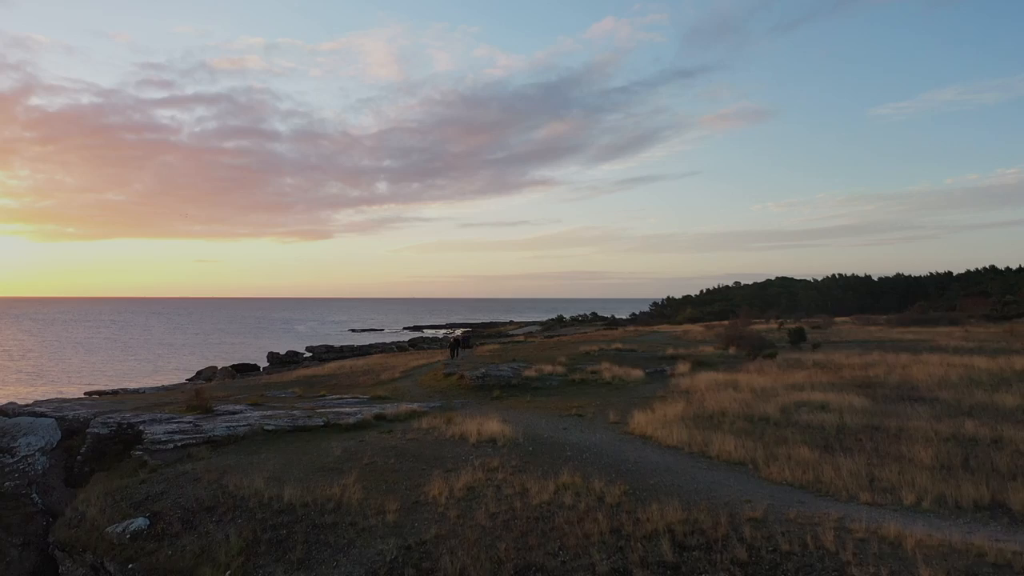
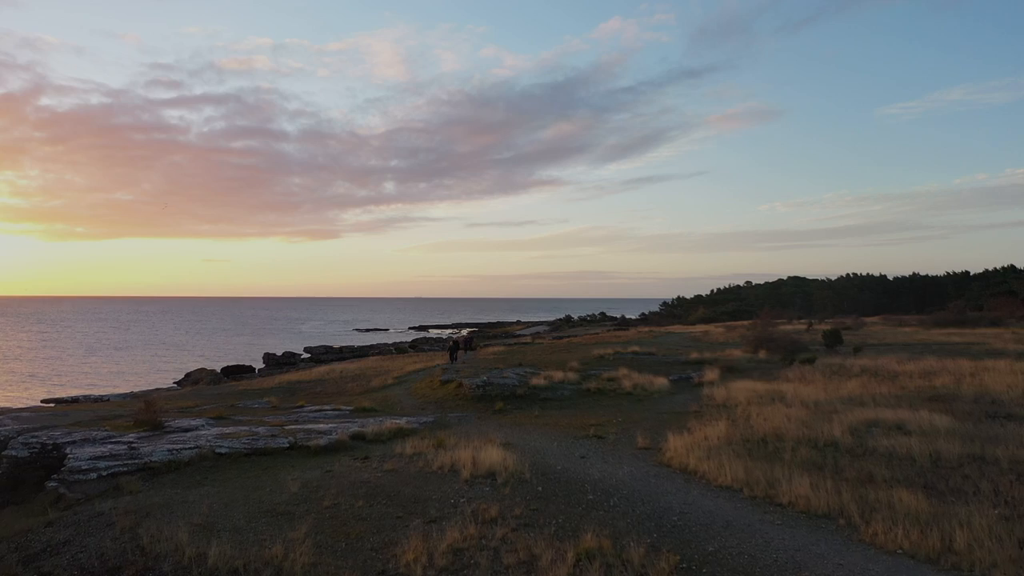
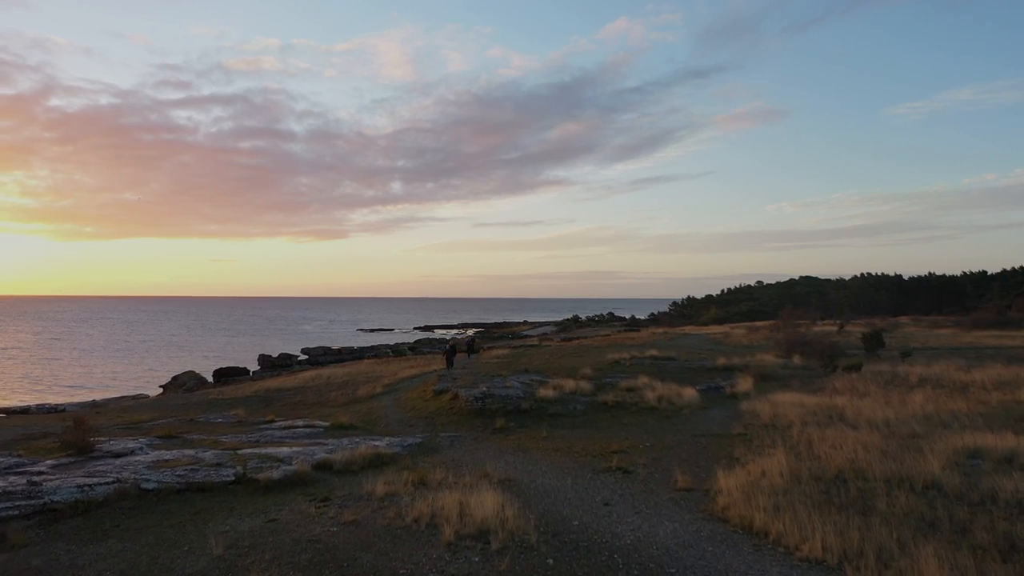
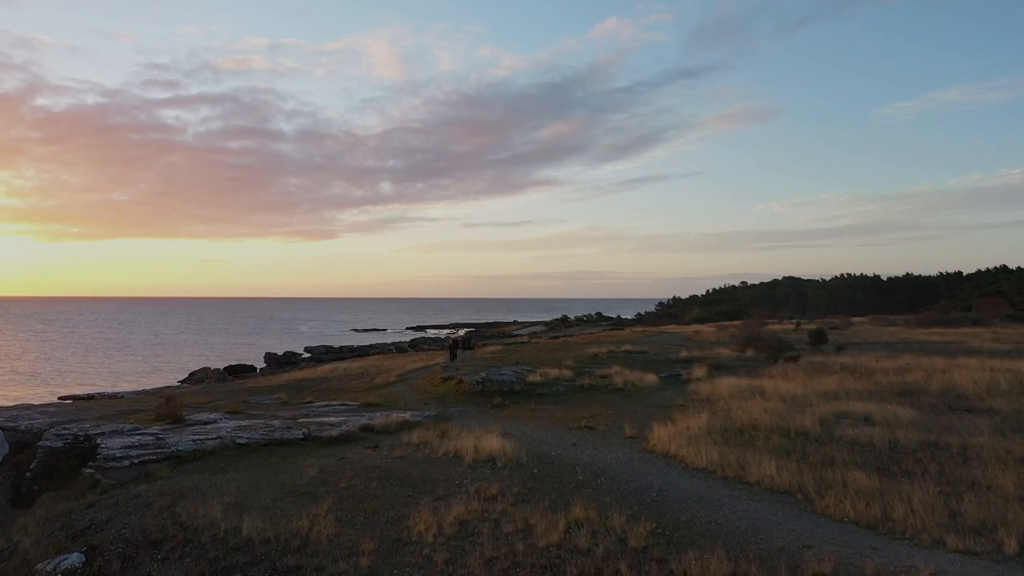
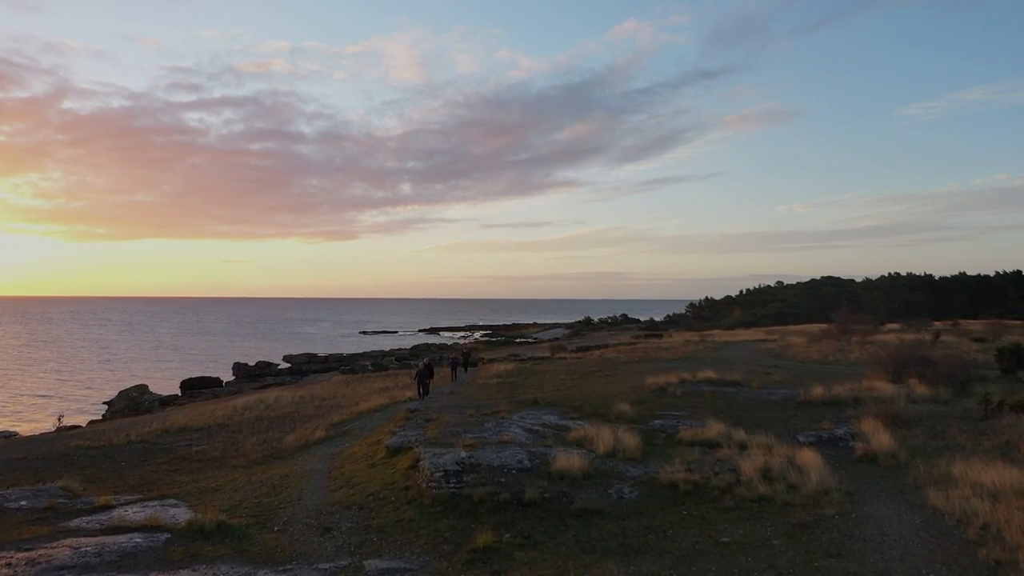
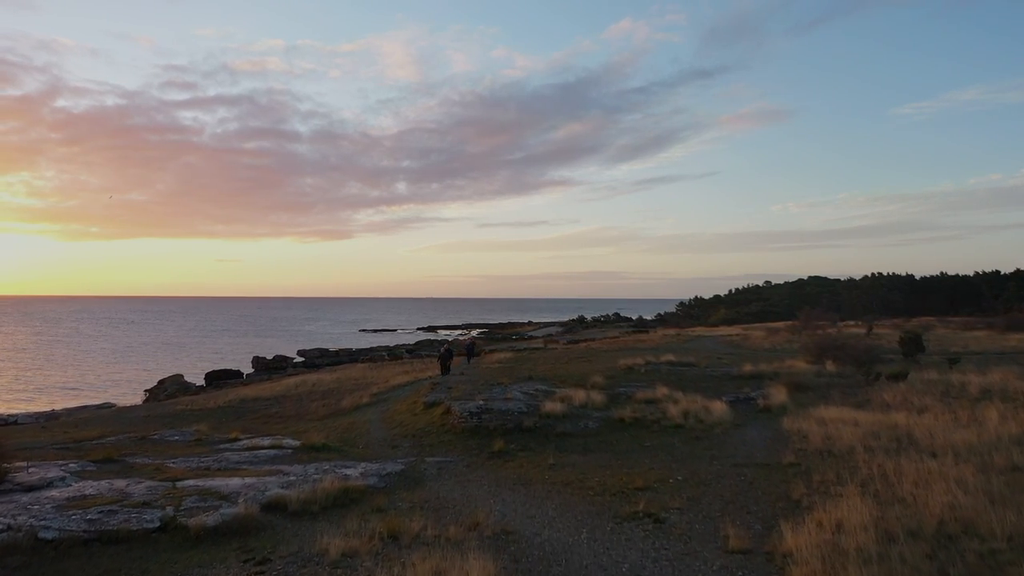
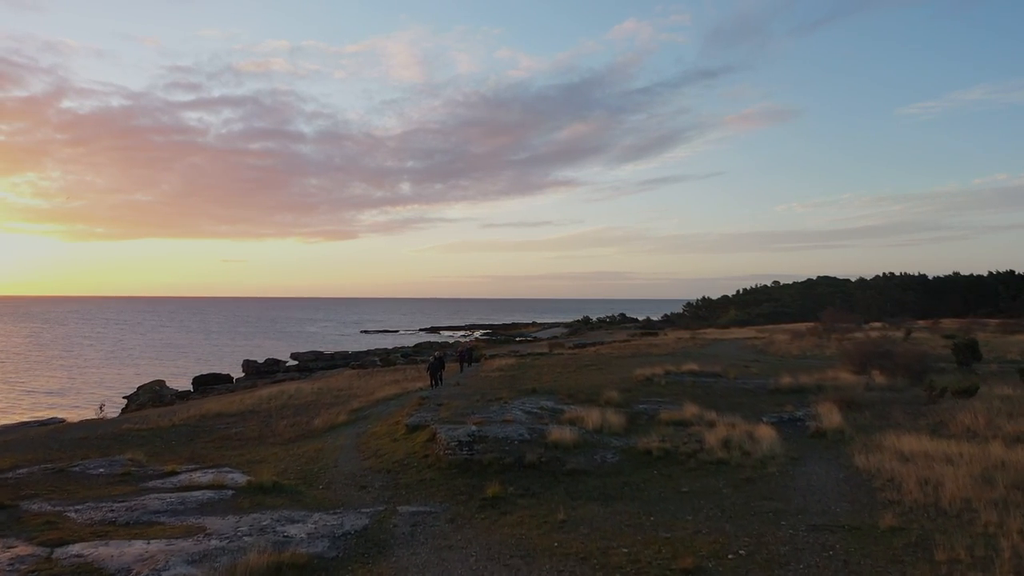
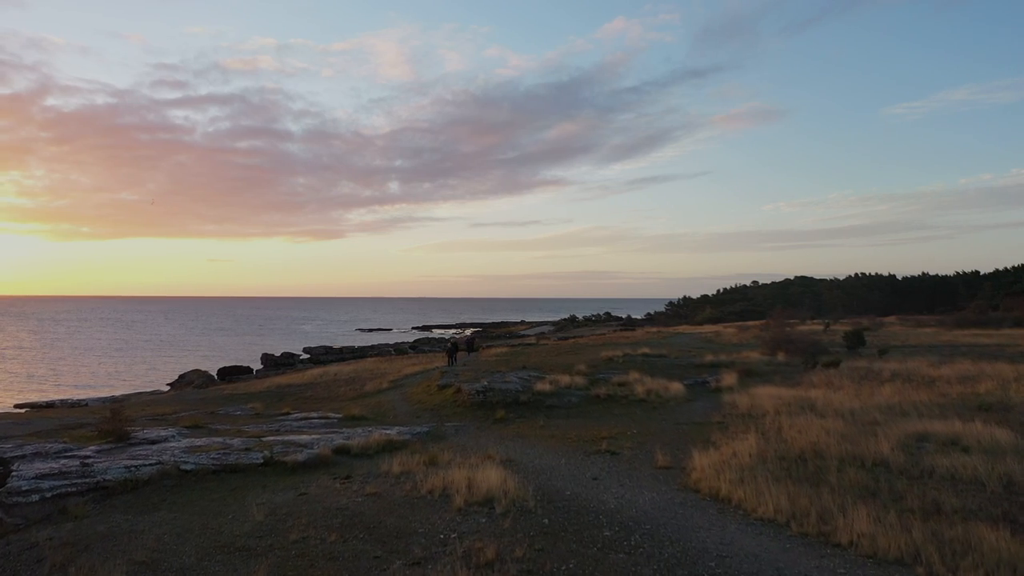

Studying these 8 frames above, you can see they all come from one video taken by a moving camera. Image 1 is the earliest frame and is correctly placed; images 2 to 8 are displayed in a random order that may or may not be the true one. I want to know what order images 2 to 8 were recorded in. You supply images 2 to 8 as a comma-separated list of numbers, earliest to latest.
4, 2, 8, 3, 6, 7, 5
